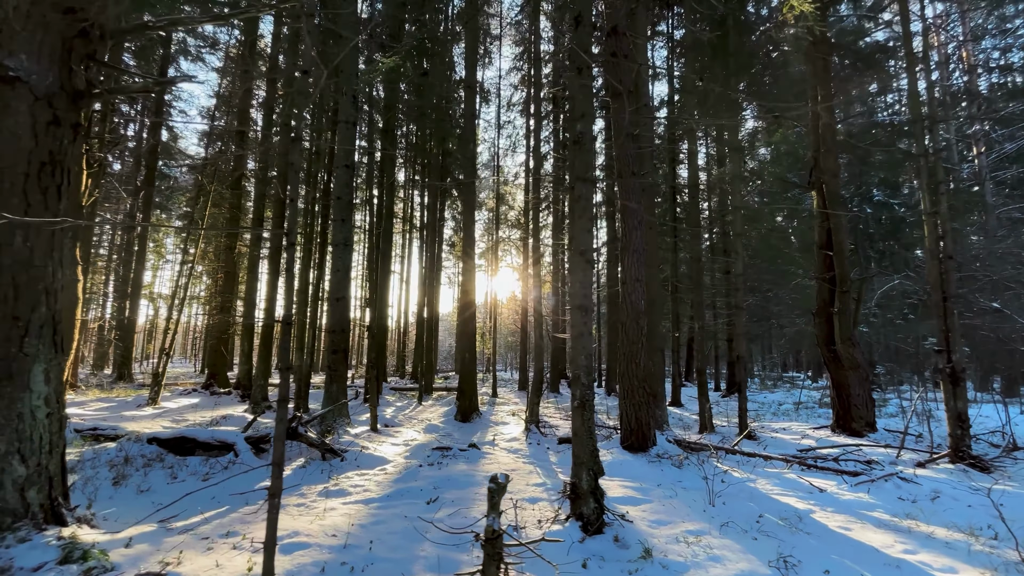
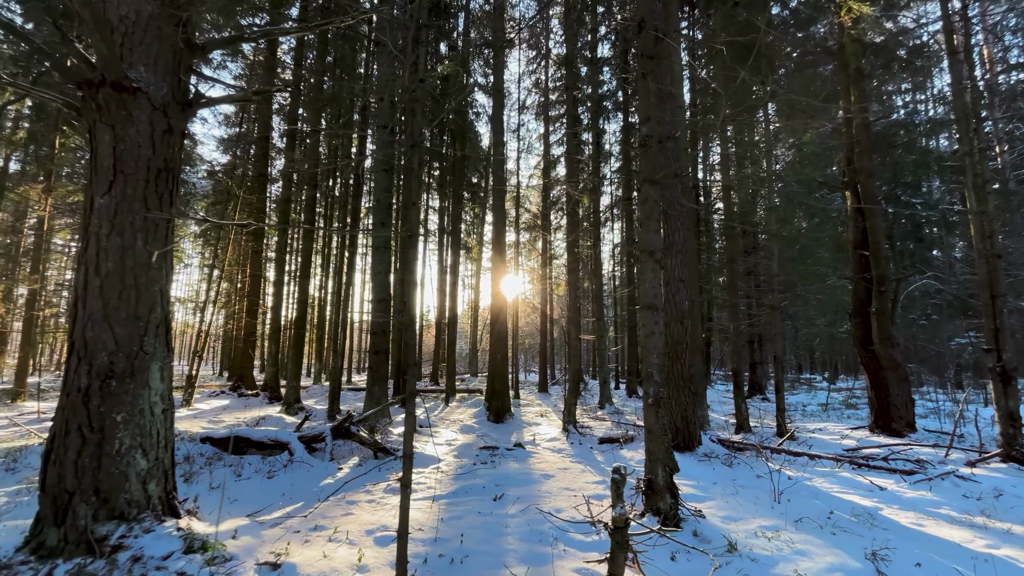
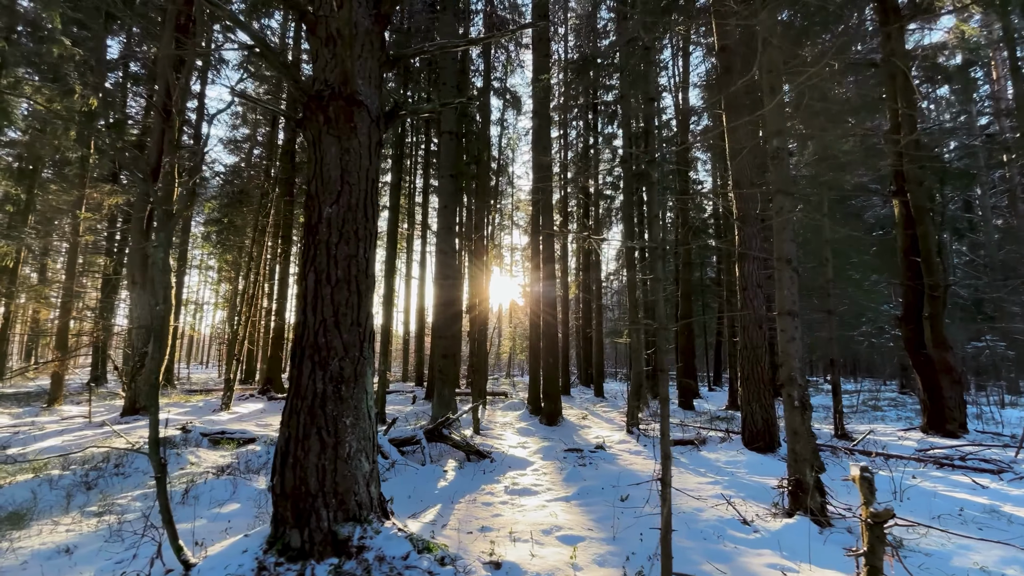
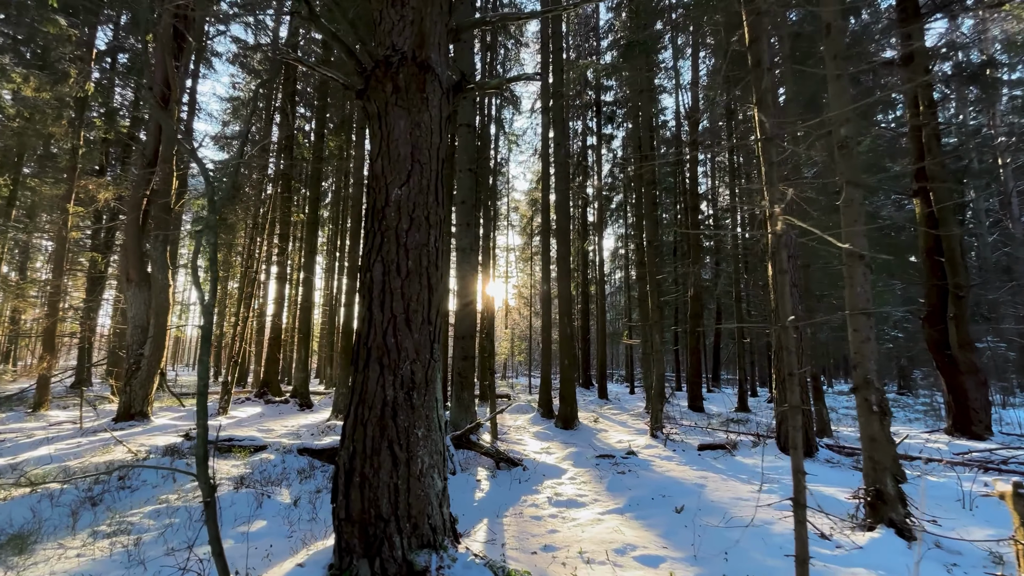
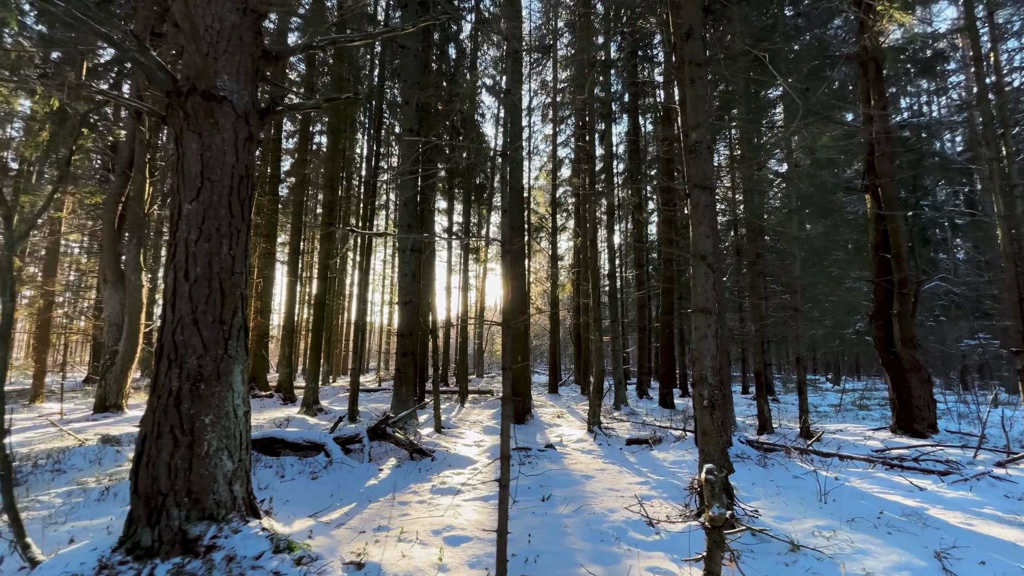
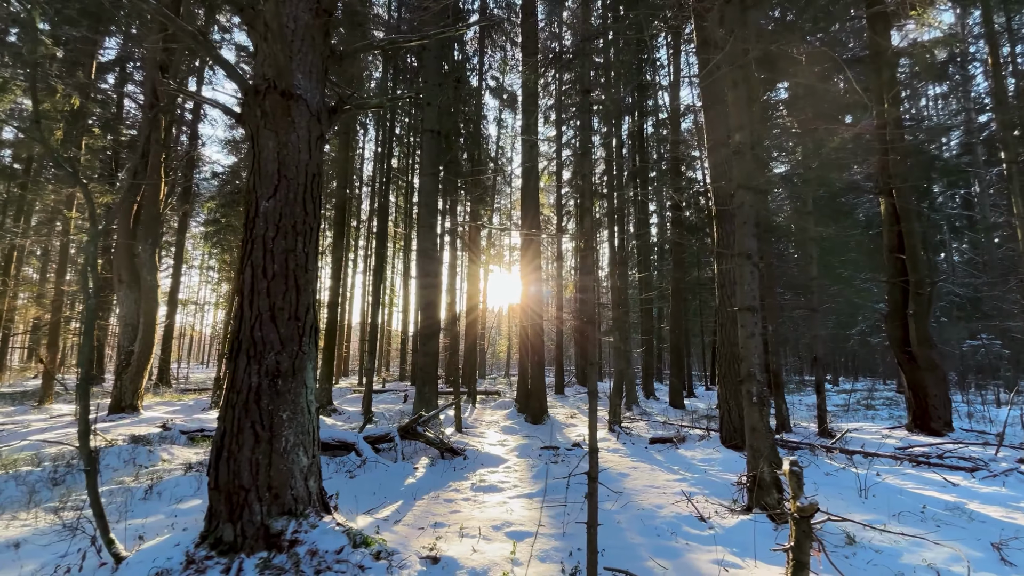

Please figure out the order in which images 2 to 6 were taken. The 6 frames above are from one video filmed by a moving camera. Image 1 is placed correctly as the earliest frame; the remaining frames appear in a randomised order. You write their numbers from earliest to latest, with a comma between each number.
2, 5, 6, 3, 4
